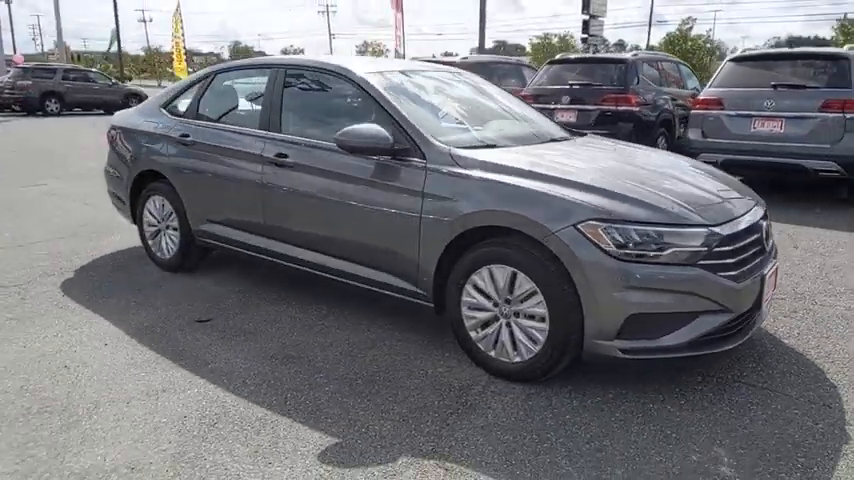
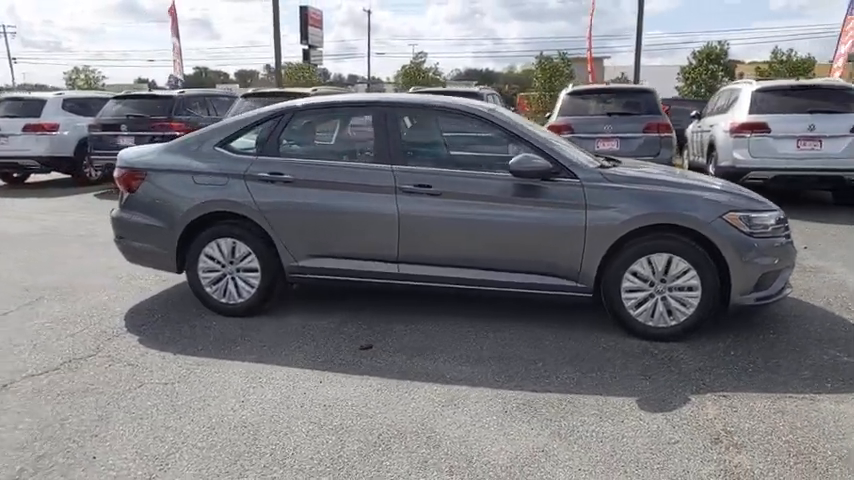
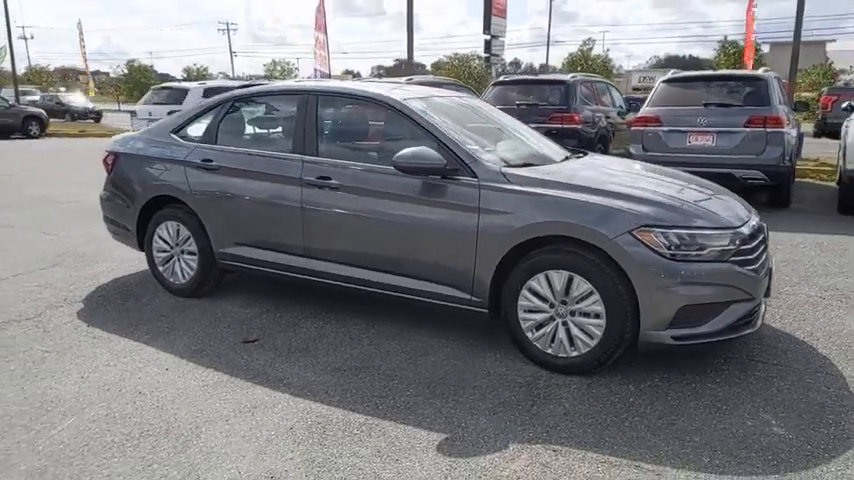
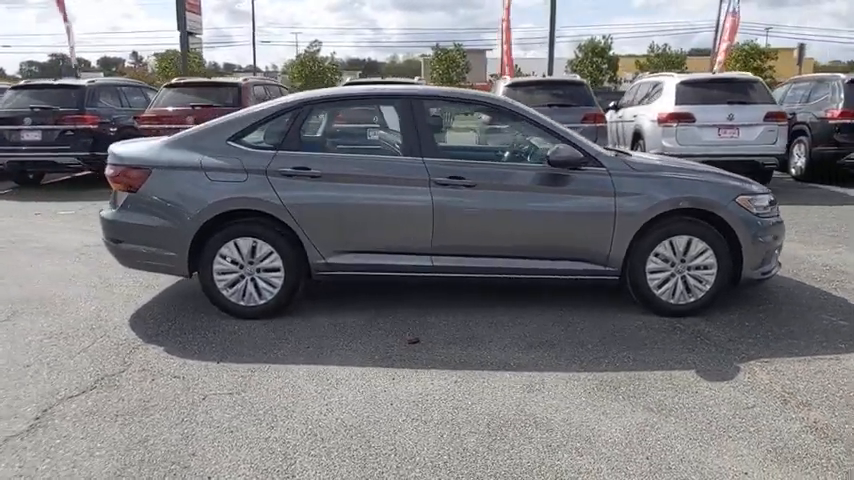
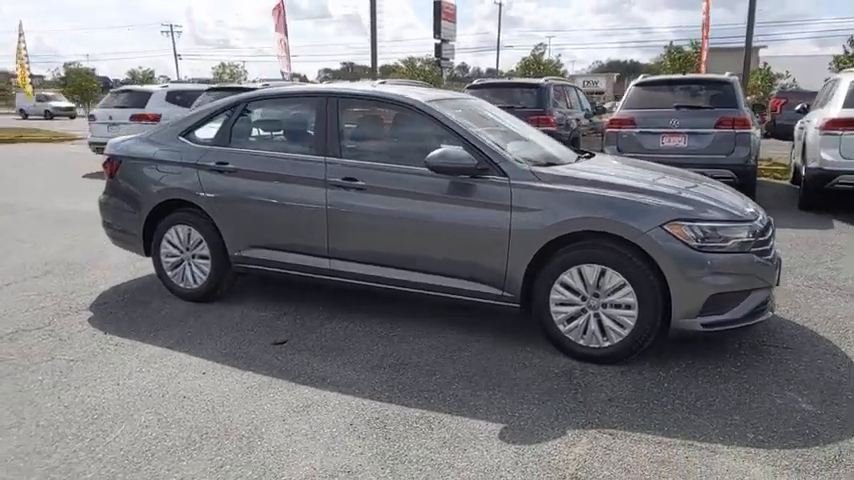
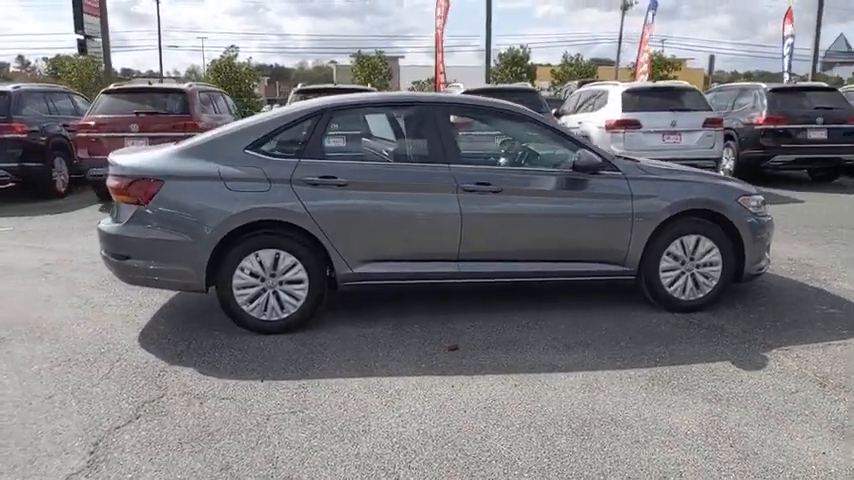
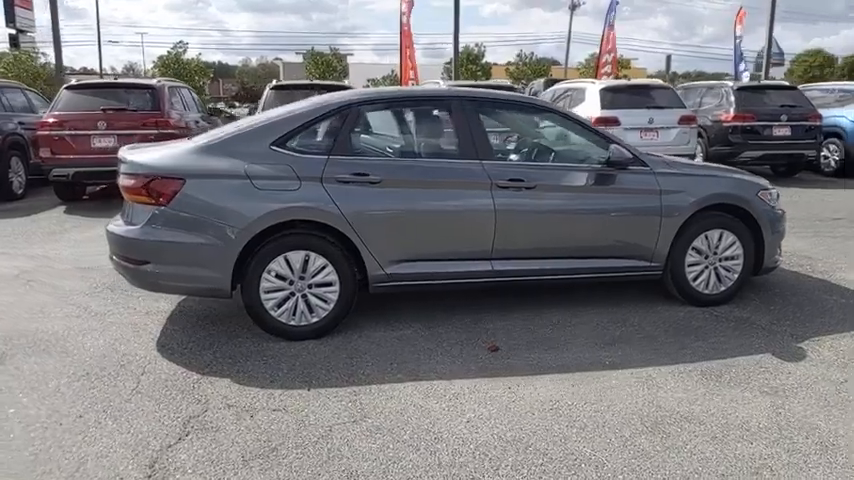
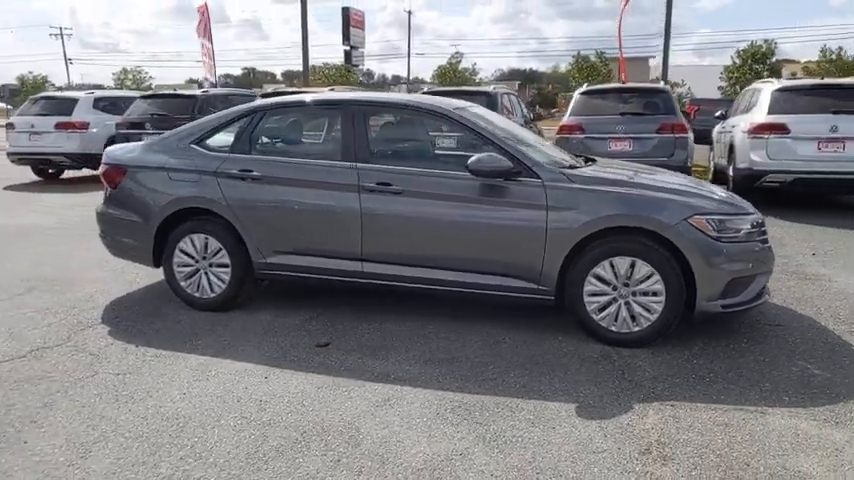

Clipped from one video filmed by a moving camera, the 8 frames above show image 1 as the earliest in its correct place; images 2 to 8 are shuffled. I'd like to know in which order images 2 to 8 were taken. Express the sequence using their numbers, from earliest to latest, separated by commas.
3, 5, 8, 2, 4, 6, 7
